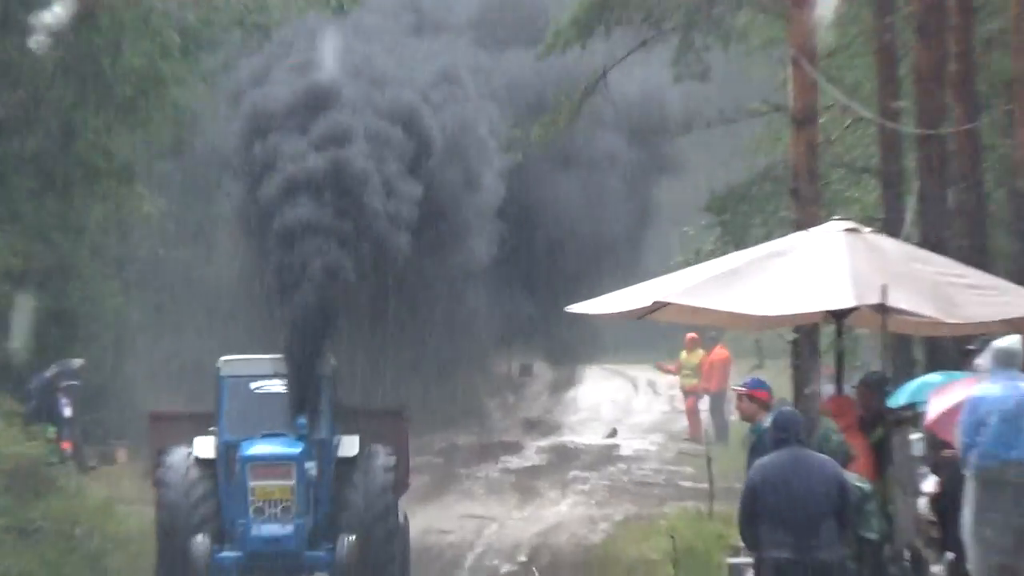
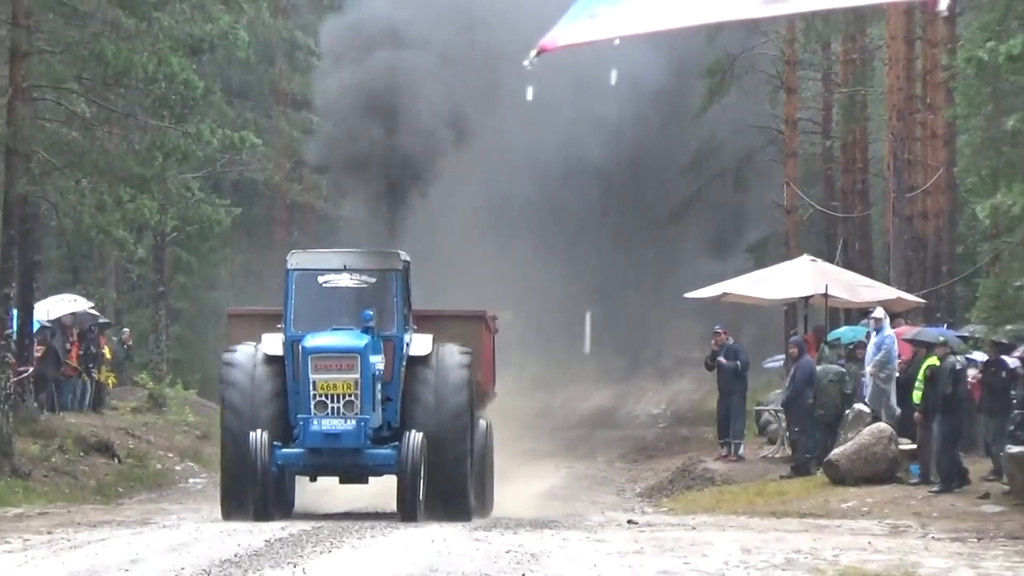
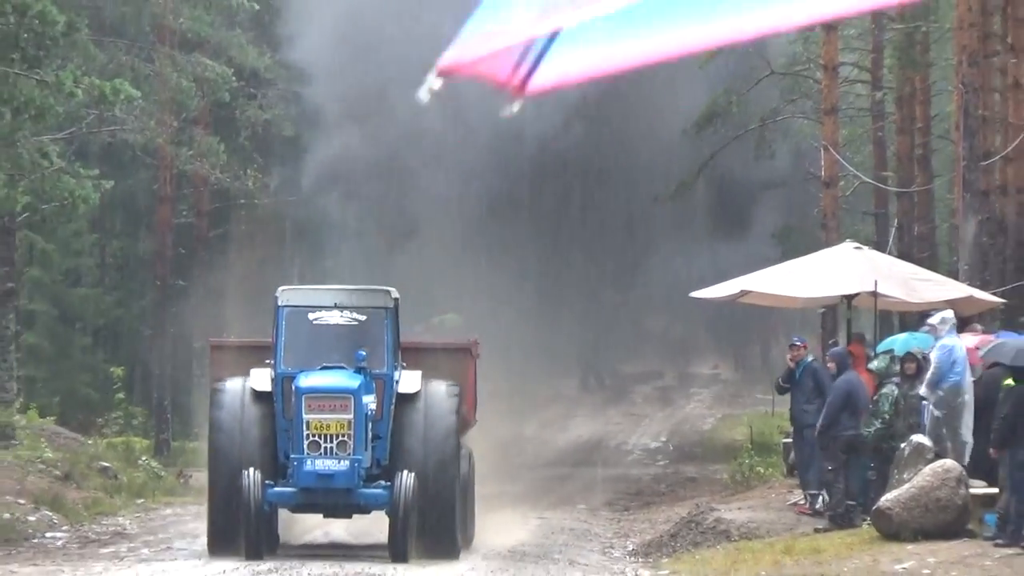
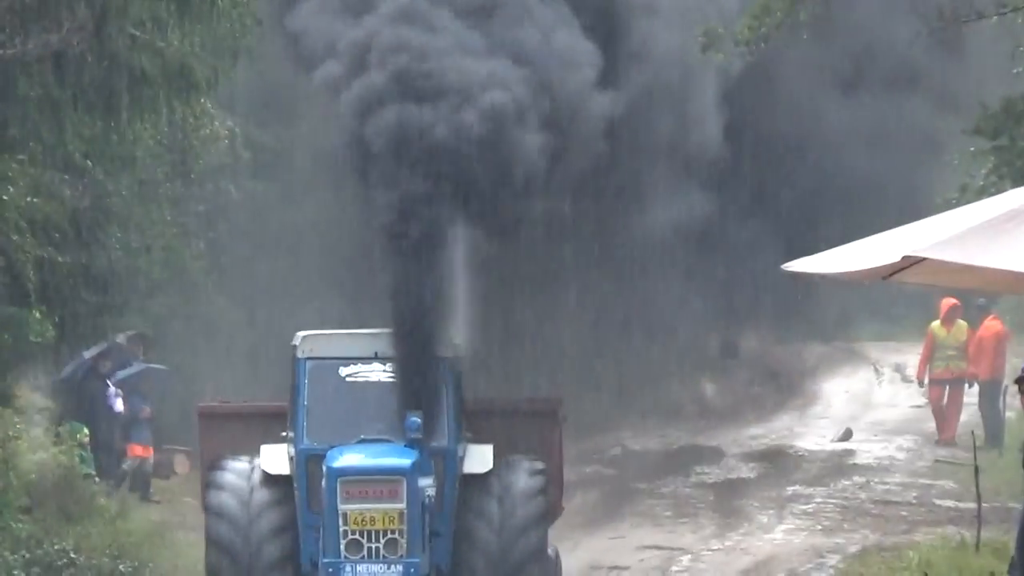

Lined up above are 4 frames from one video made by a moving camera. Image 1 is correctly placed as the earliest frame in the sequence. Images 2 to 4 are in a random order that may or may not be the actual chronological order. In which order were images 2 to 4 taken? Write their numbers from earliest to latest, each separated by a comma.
4, 3, 2
